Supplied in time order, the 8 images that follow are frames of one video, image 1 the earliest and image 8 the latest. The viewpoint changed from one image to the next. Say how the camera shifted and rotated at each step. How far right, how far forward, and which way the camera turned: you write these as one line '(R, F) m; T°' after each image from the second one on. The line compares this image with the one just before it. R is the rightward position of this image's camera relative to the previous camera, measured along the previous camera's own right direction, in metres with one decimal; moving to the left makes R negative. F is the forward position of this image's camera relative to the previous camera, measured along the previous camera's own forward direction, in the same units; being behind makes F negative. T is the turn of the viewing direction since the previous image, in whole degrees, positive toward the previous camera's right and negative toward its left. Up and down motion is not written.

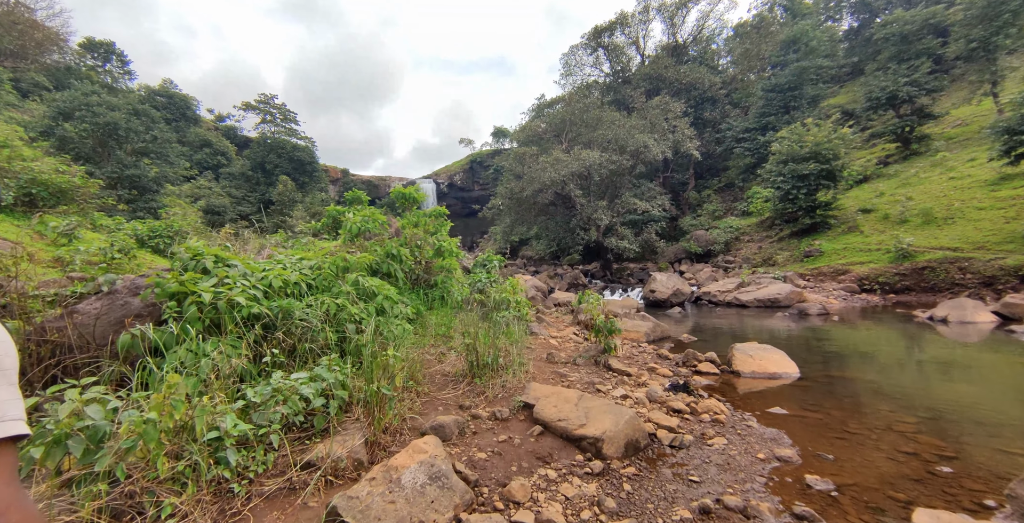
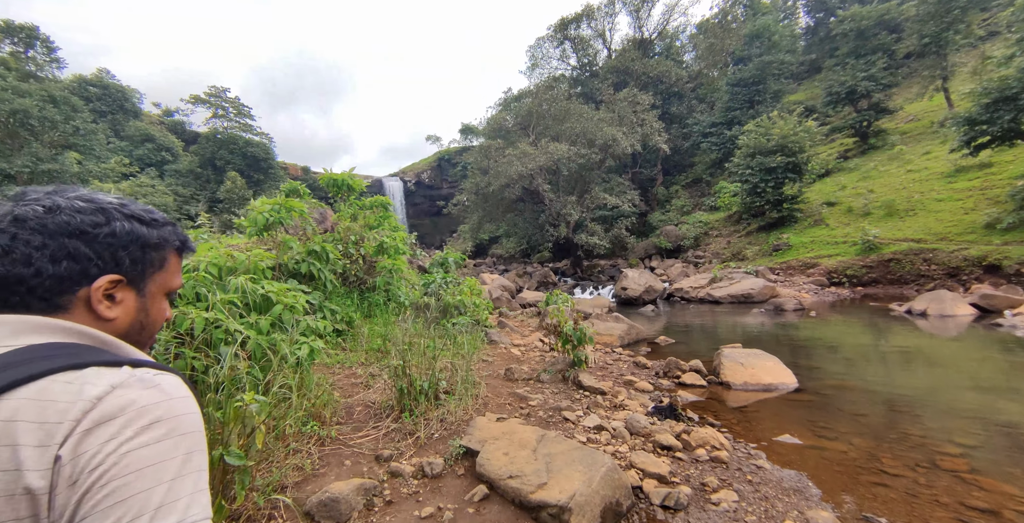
(+0.2, +0.8) m; +4°
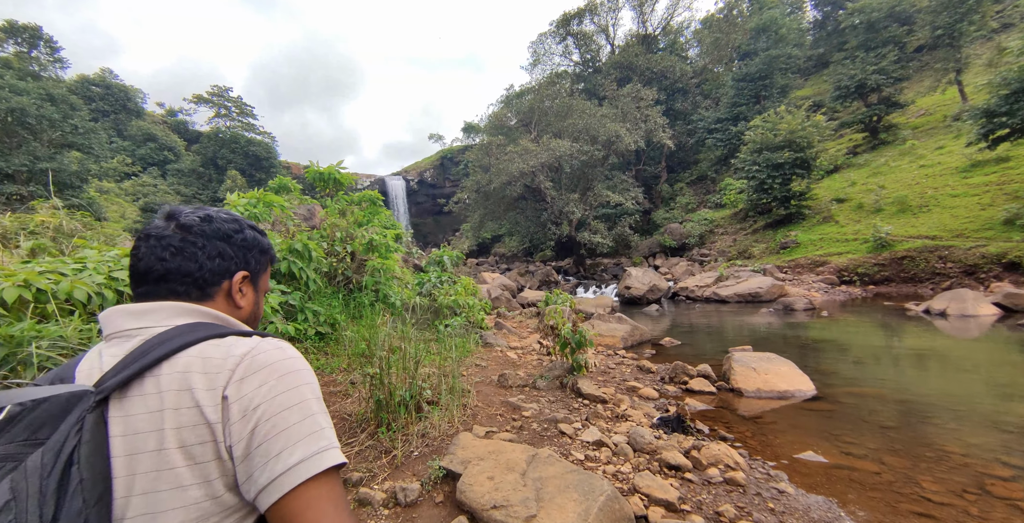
(+0.1, +0.3) m; -1°
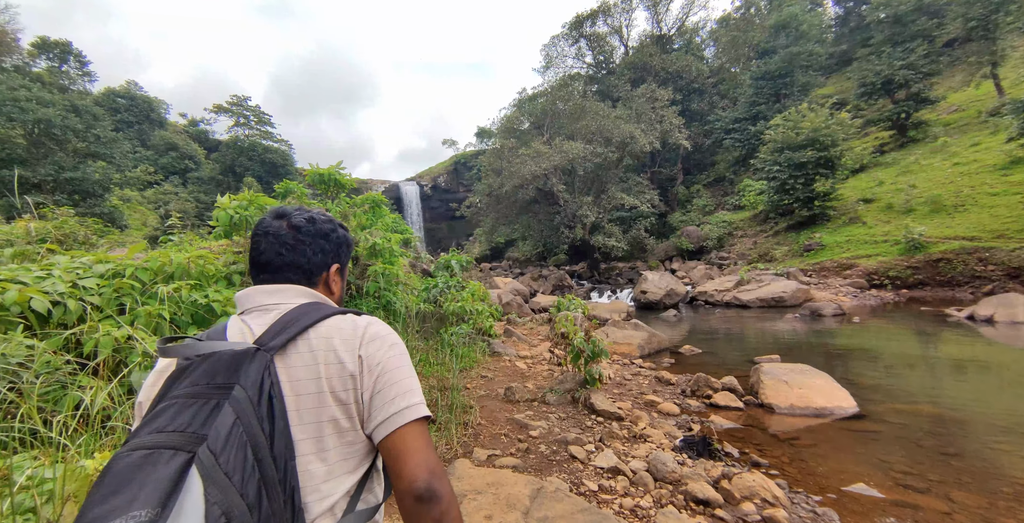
(+0.1, +0.2) m; -2°
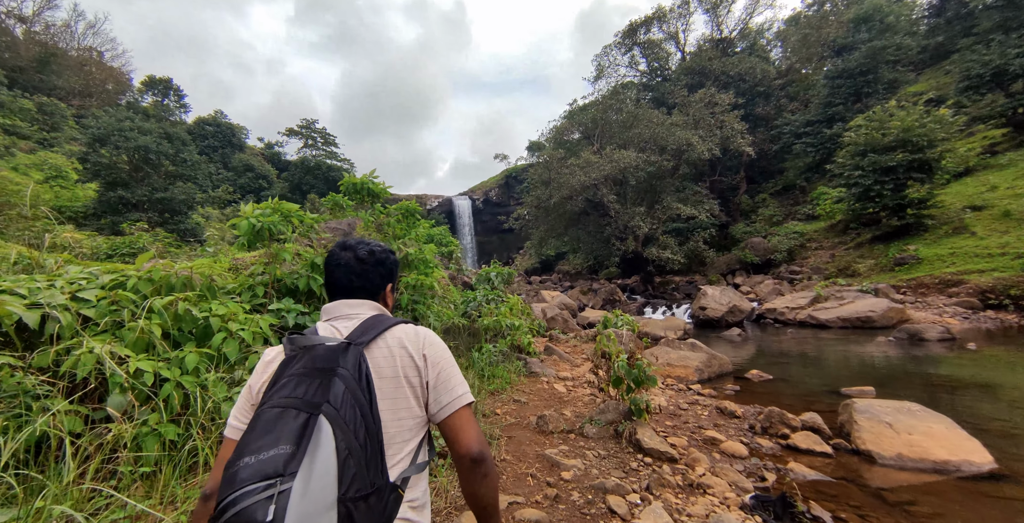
(+0.1, +0.3) m; -7°
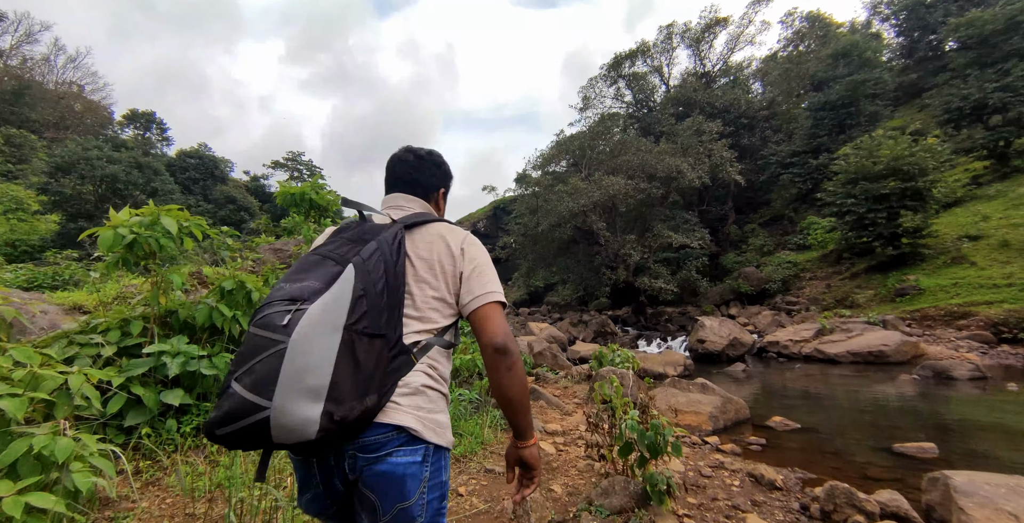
(+0.1, +0.7) m; +2°
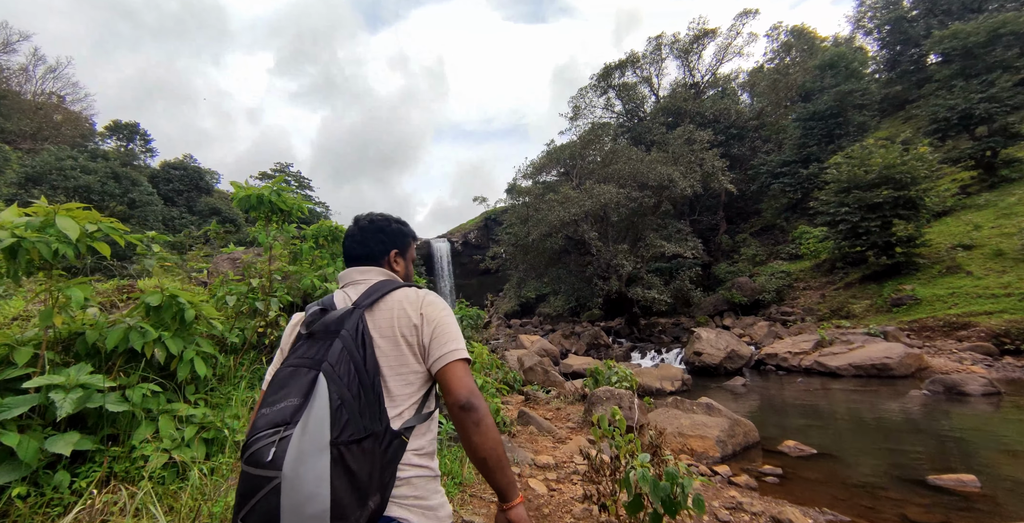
(0.0, +0.4) m; +1°
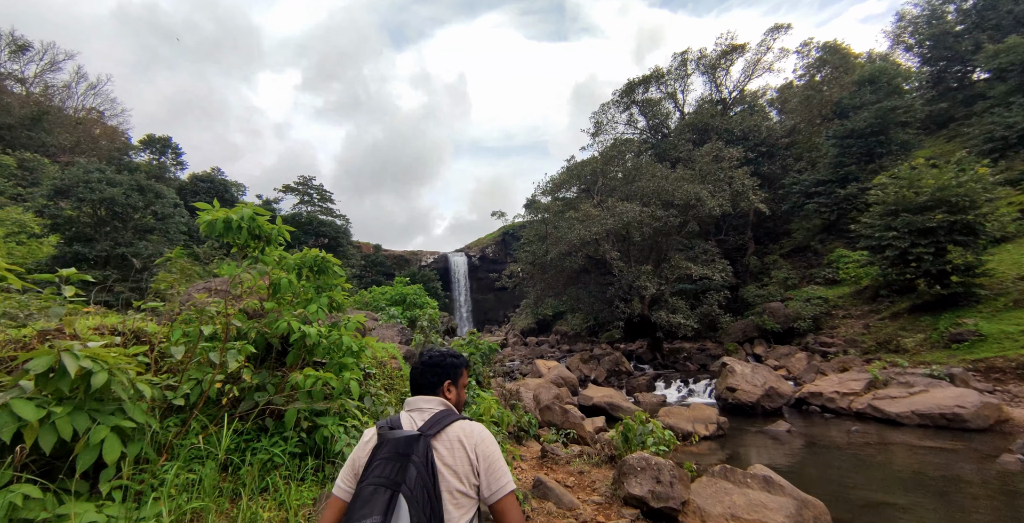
(0.0, +0.6) m; -2°
